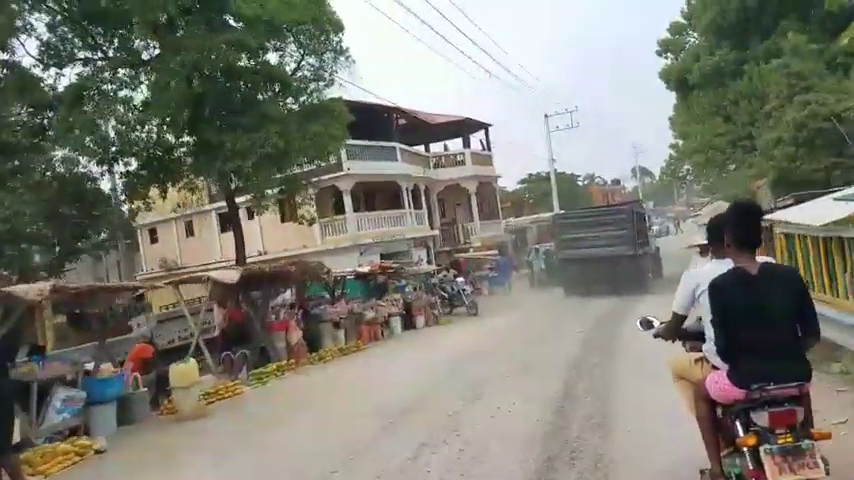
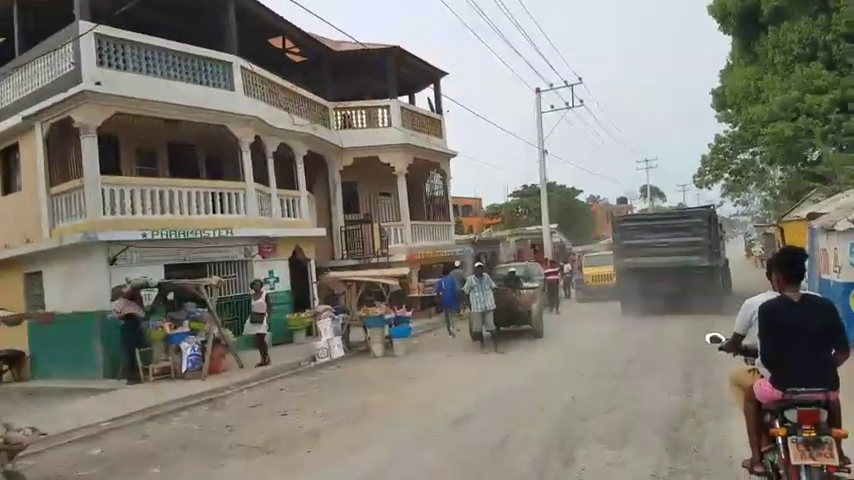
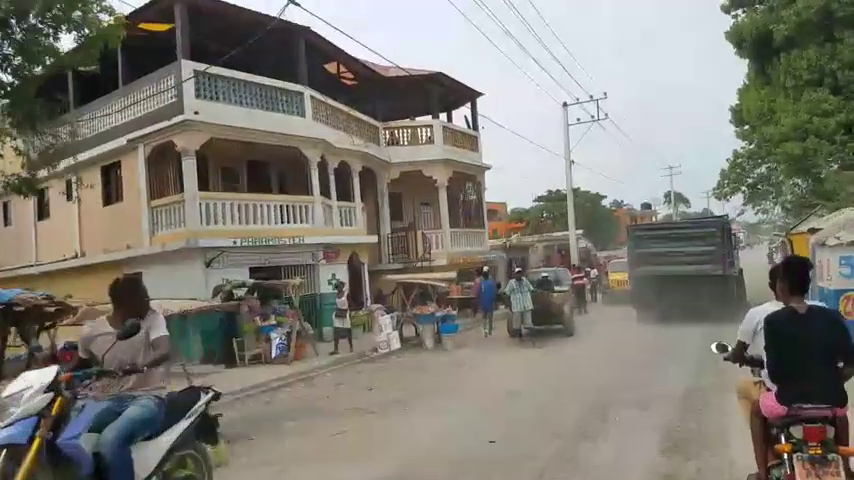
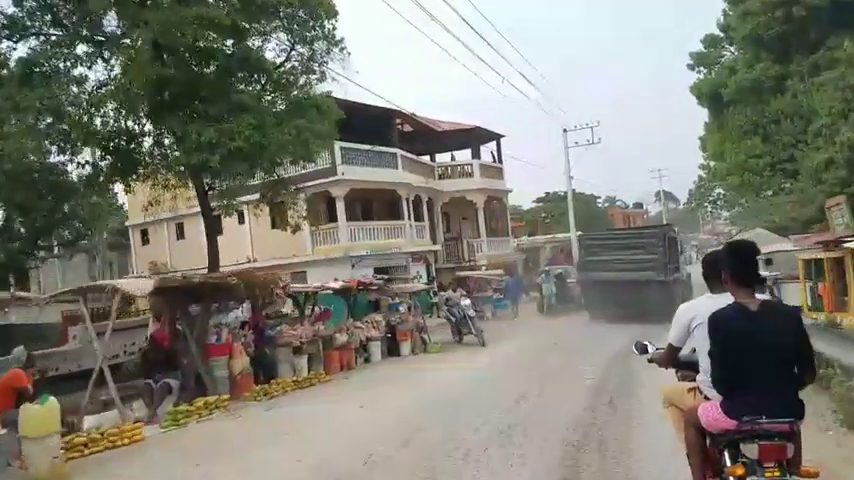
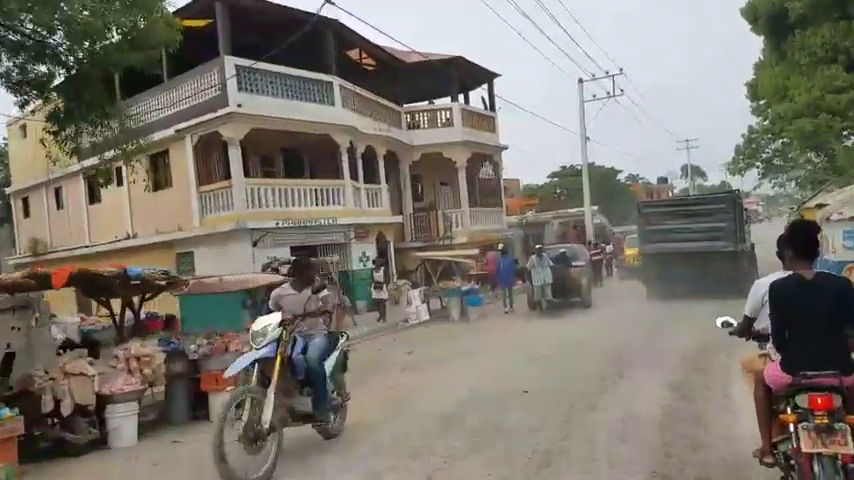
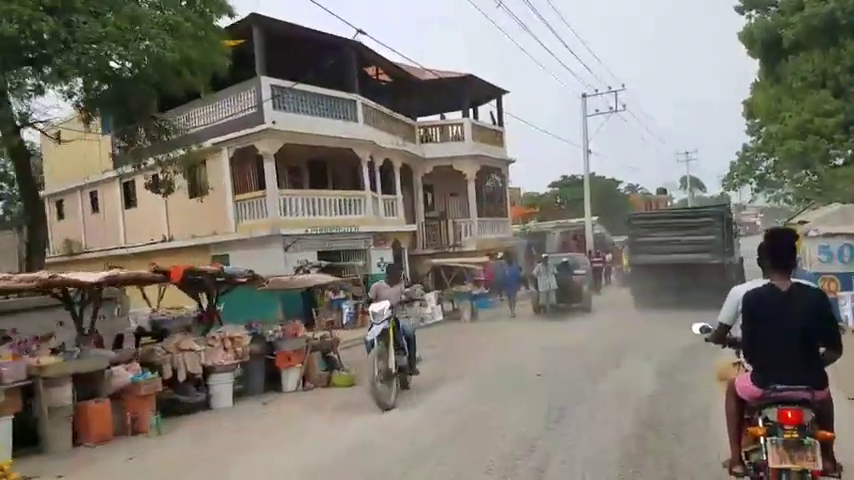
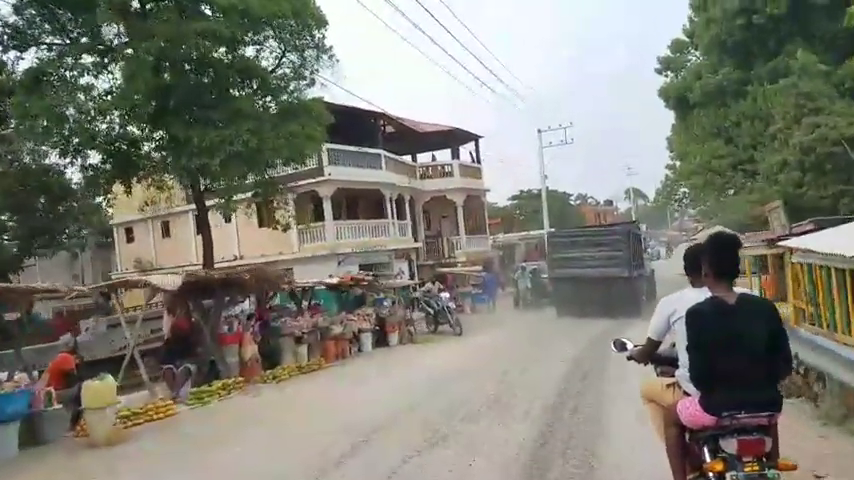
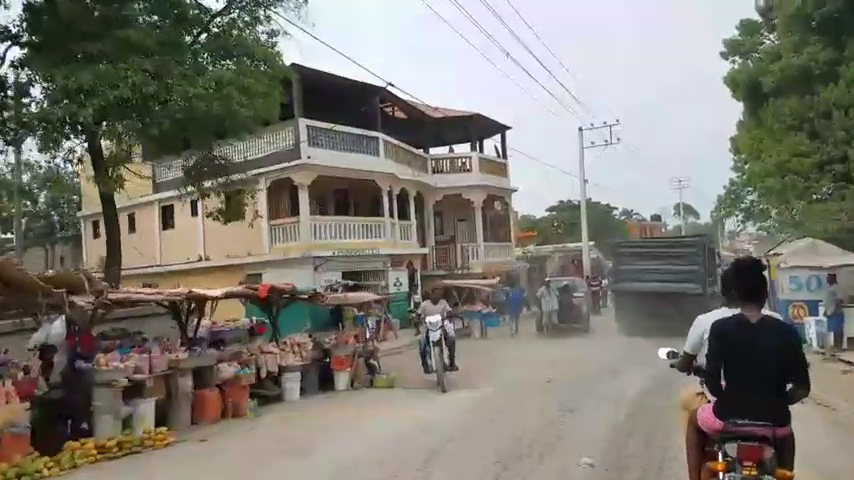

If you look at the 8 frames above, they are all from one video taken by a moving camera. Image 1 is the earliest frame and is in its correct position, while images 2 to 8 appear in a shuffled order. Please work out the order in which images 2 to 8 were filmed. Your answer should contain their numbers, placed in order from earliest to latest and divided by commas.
7, 4, 8, 6, 5, 3, 2
